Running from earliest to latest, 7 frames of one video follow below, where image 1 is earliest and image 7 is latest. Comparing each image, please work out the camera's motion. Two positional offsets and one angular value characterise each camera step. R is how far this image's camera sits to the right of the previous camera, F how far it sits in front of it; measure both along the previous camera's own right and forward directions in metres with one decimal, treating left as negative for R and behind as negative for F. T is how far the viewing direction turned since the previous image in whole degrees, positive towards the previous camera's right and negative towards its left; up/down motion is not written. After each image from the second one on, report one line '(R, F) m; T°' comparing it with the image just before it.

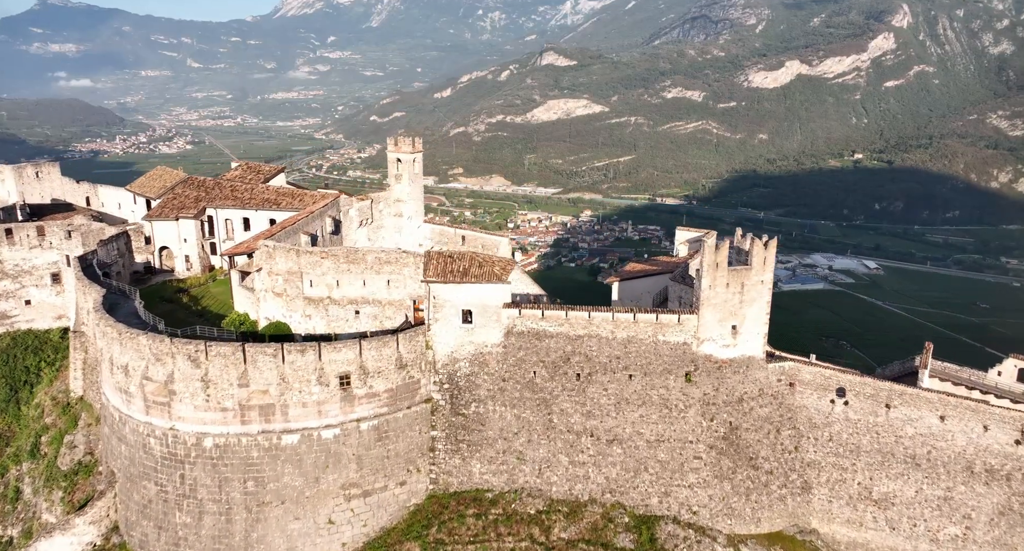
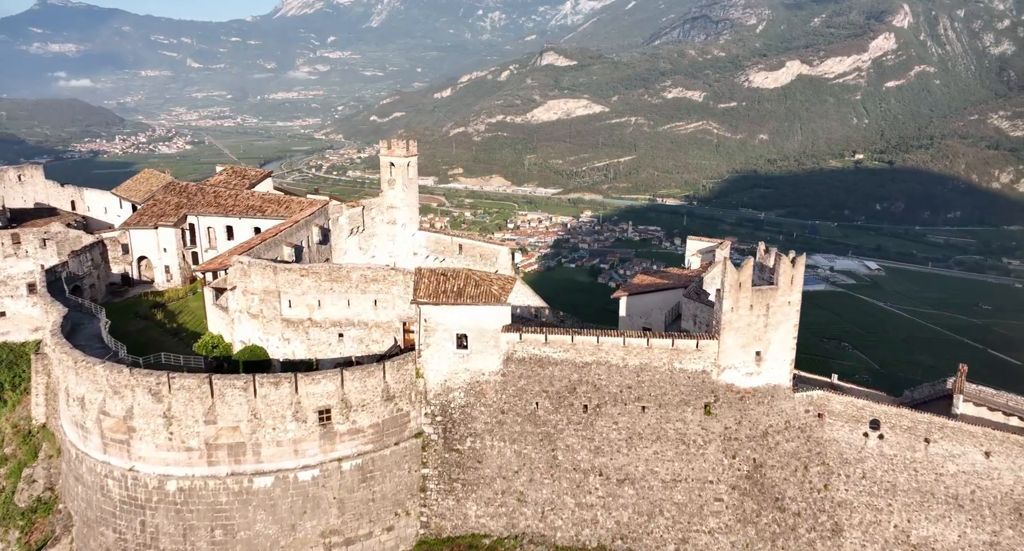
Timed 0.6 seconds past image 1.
(0.0, +1.3) m; 0°
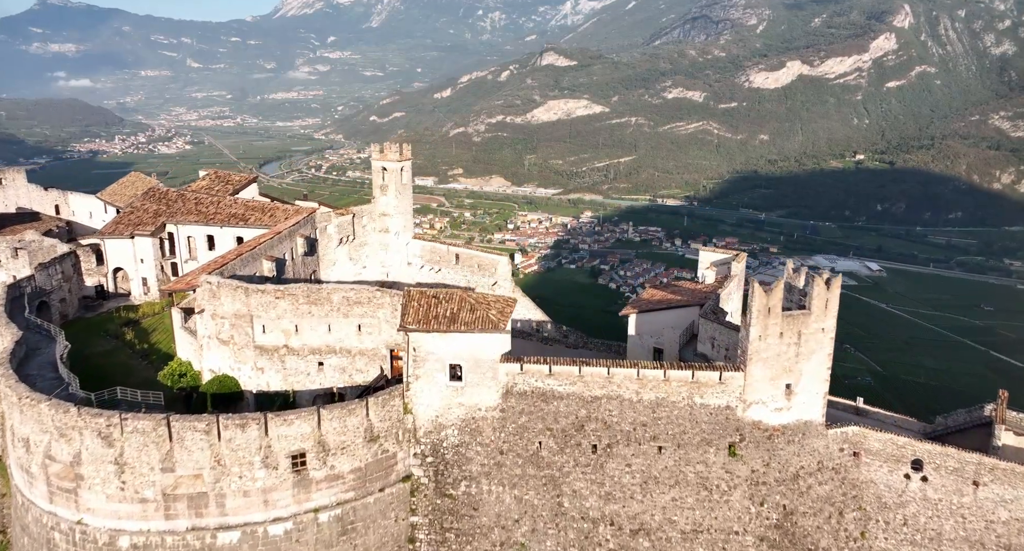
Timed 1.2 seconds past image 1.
(0.0, +1.3) m; 0°
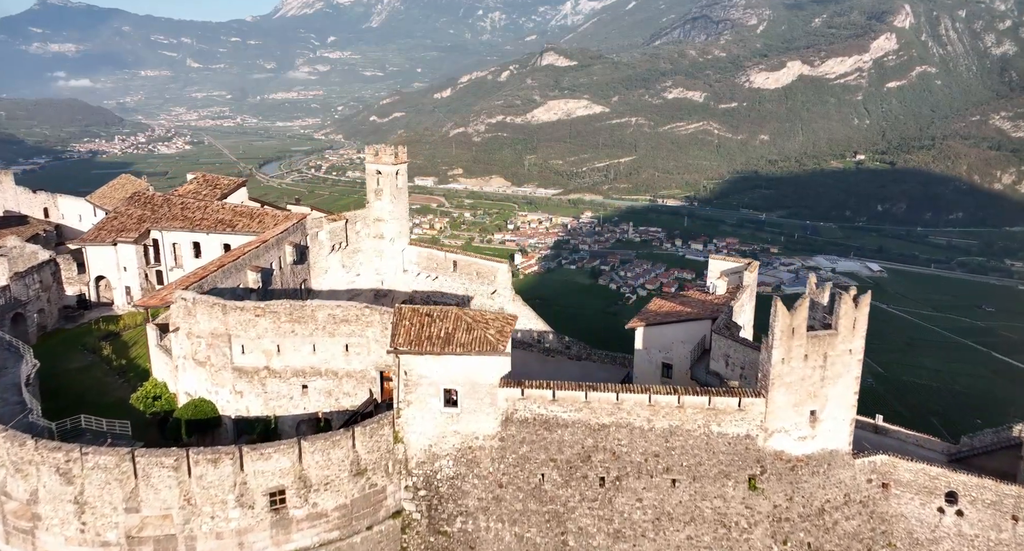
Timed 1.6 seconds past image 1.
(0.0, +0.9) m; 0°
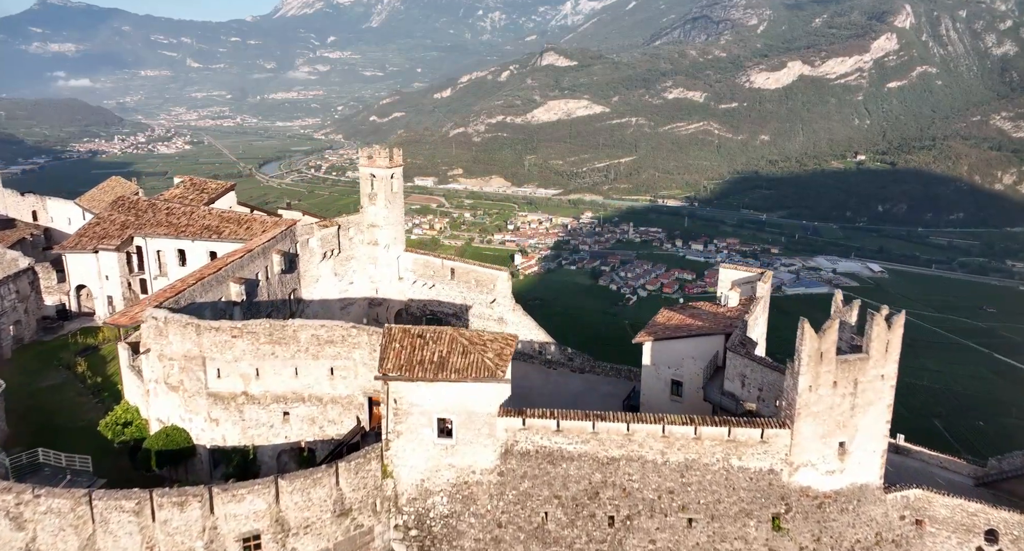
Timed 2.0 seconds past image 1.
(0.0, +0.9) m; 0°
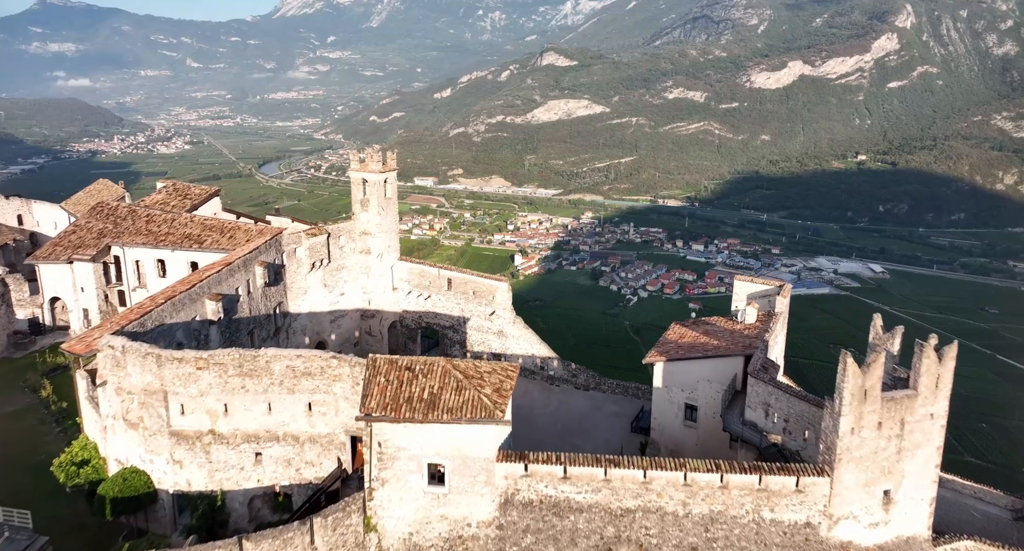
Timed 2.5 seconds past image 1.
(0.0, +1.1) m; 0°
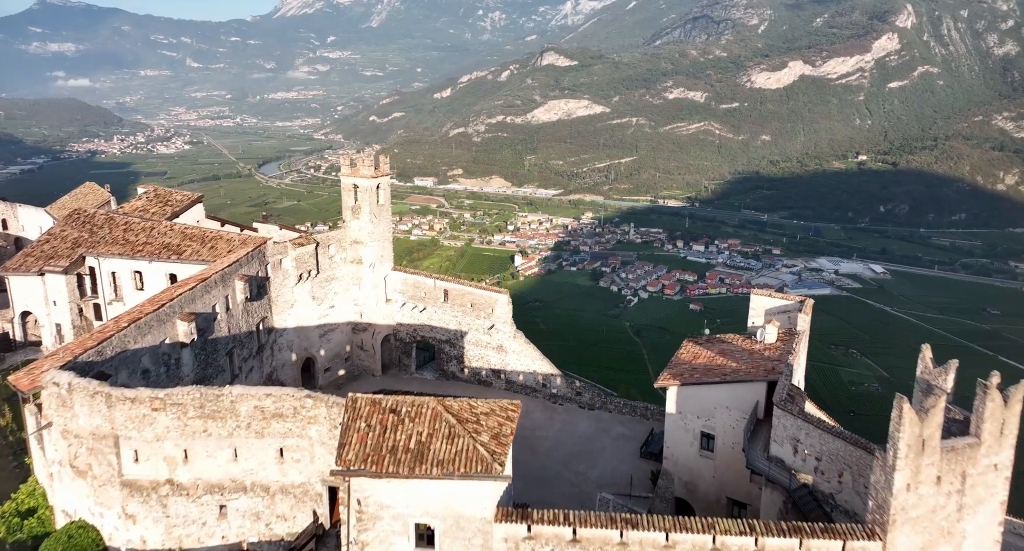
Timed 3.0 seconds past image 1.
(0.0, +1.0) m; 0°
